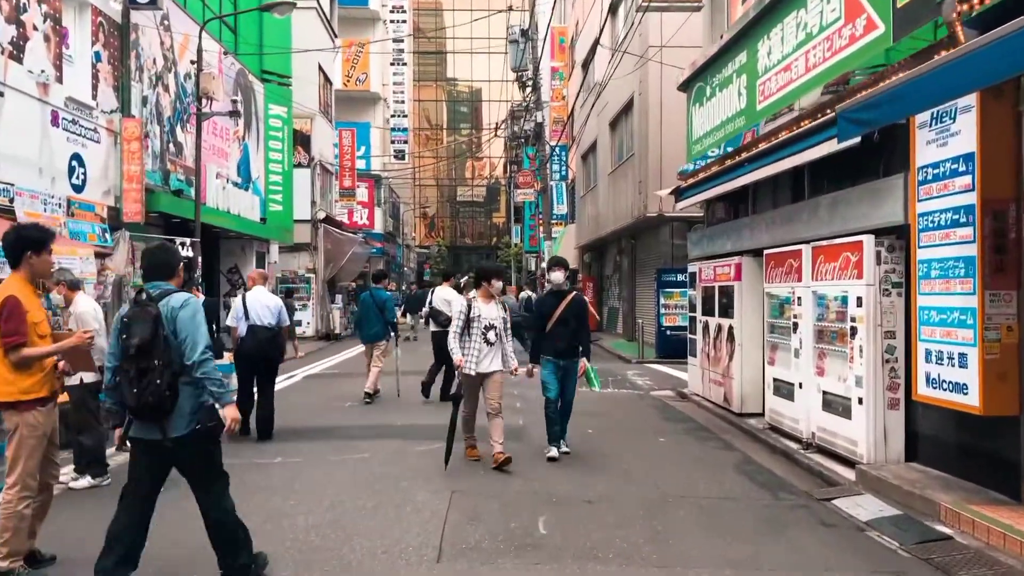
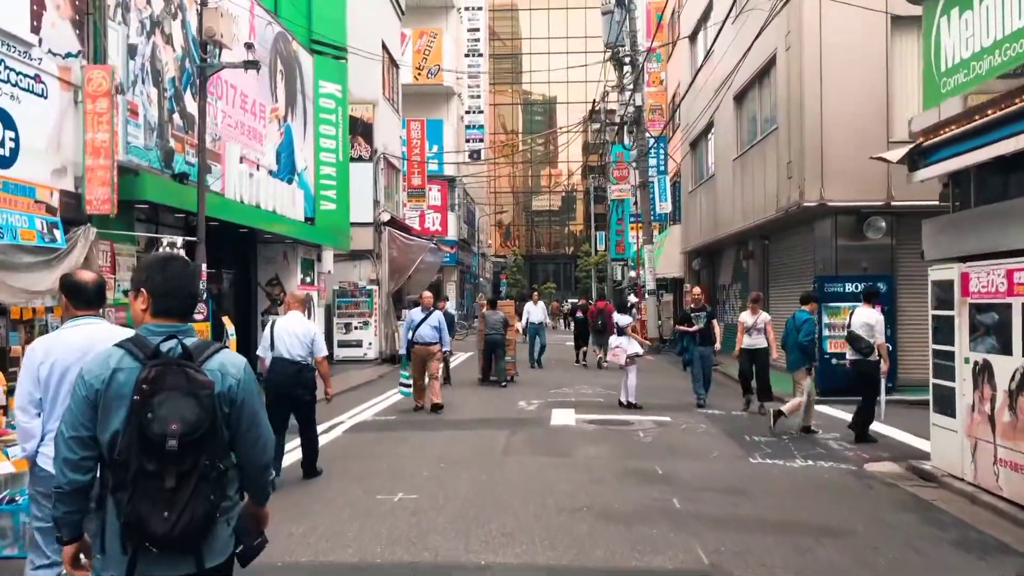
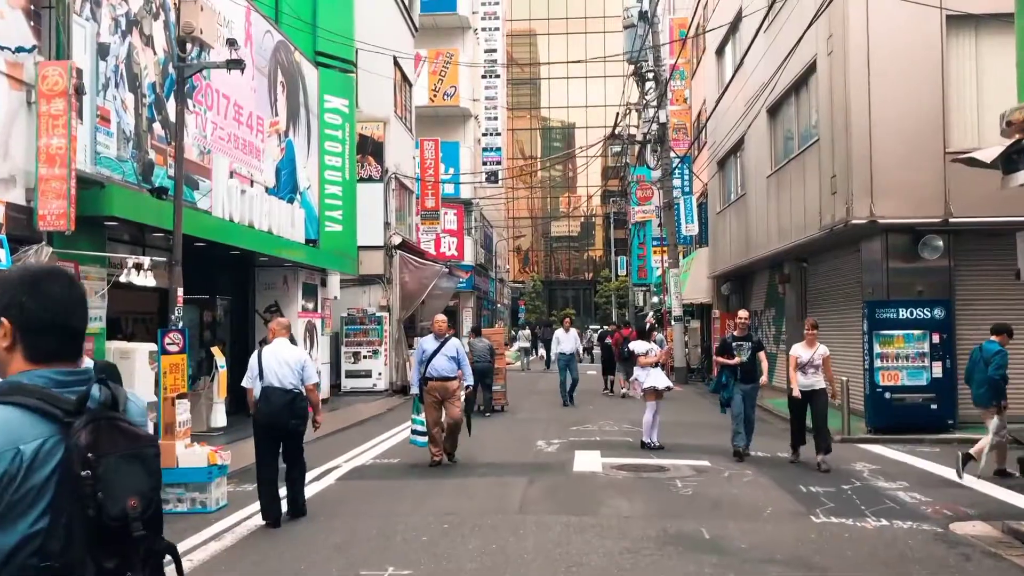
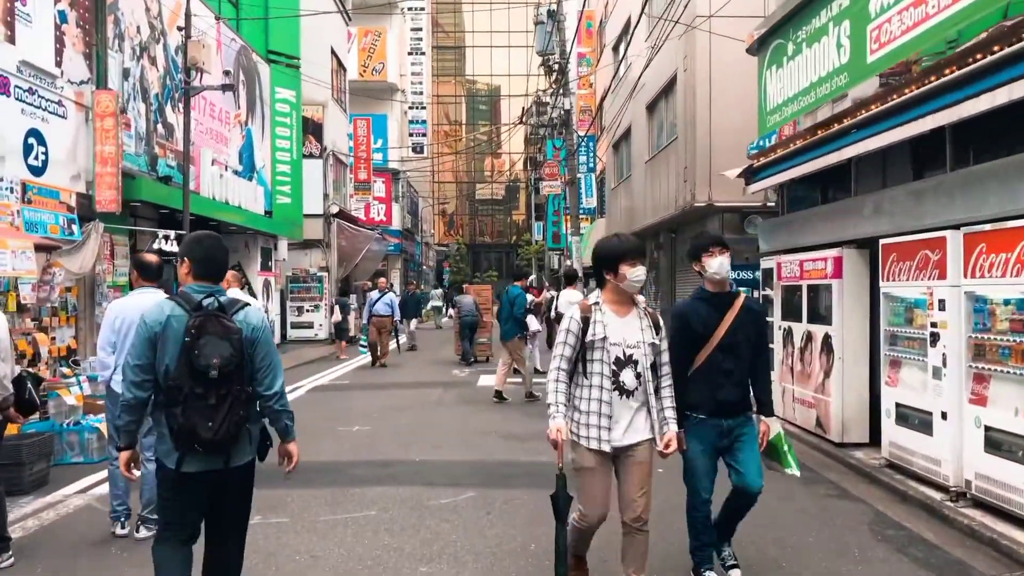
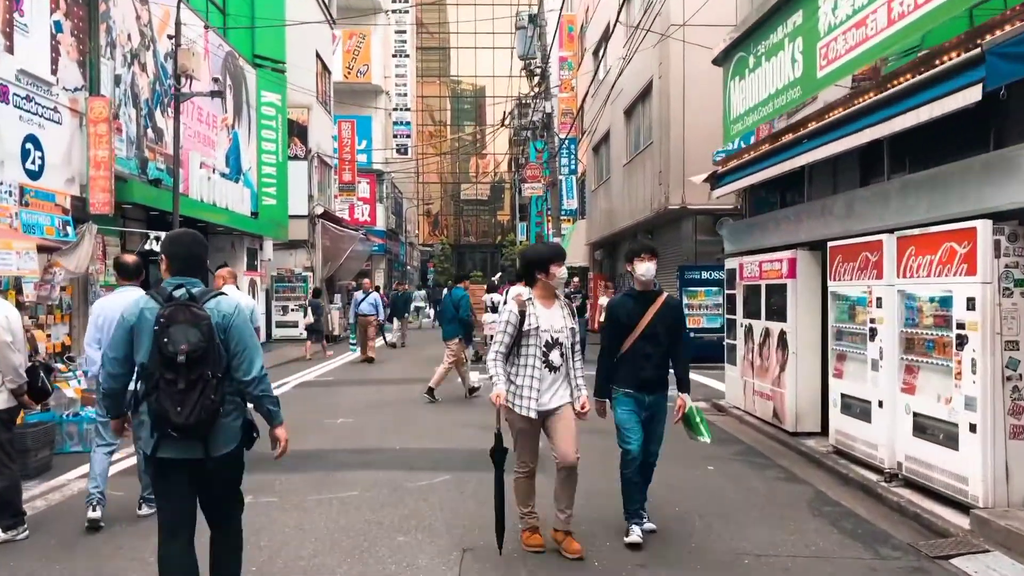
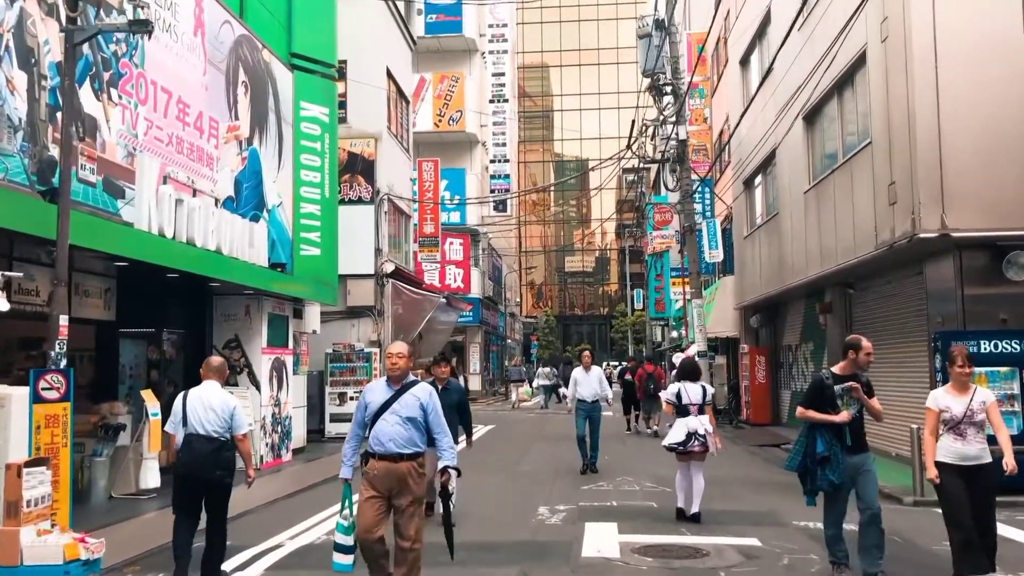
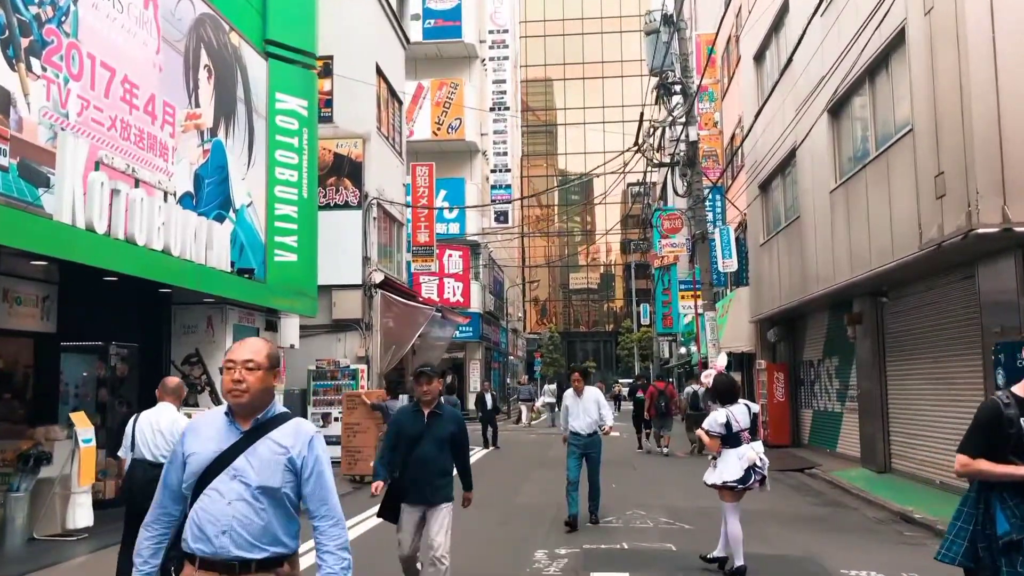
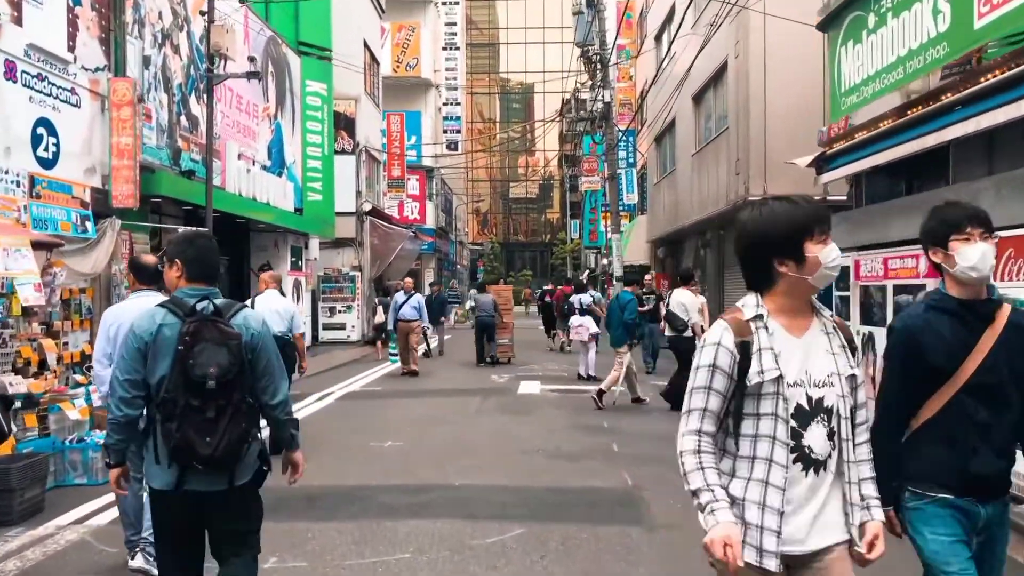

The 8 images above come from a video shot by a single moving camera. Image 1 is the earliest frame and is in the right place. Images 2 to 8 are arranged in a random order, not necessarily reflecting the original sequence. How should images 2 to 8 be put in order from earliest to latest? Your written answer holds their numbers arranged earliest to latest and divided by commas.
5, 4, 8, 2, 3, 6, 7
